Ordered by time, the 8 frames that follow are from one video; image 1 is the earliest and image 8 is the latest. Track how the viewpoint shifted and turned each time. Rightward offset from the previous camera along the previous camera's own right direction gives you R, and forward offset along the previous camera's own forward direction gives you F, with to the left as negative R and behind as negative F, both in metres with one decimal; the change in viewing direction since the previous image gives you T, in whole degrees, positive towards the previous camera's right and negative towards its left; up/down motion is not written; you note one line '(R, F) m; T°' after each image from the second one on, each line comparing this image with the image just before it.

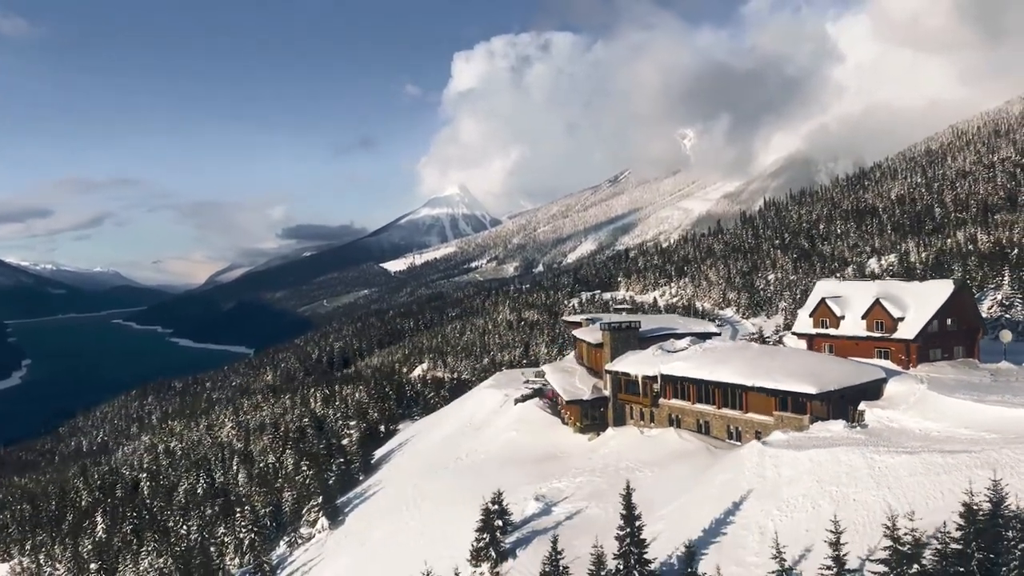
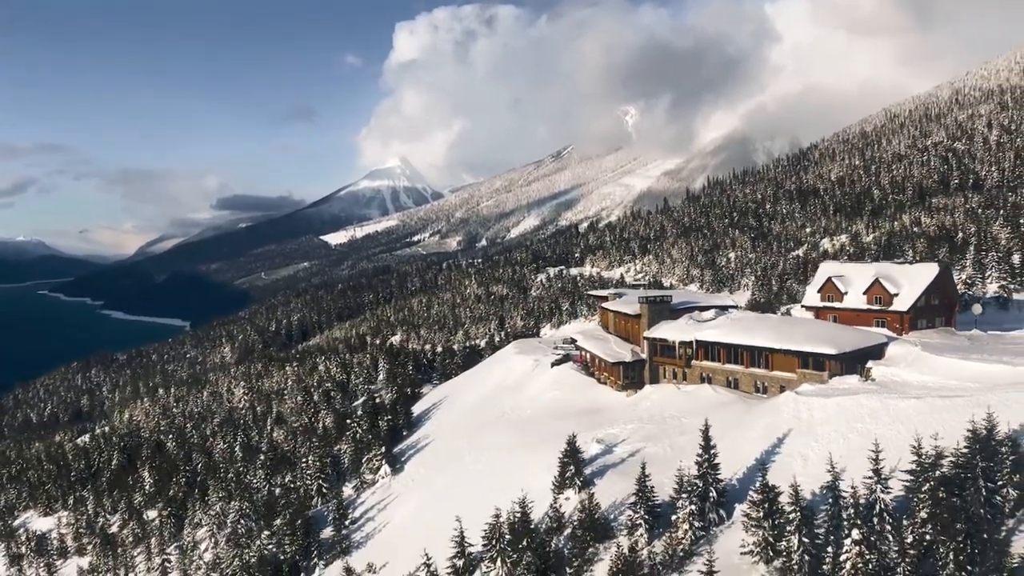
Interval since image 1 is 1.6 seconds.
(-6.1, -6.5) m; +4°
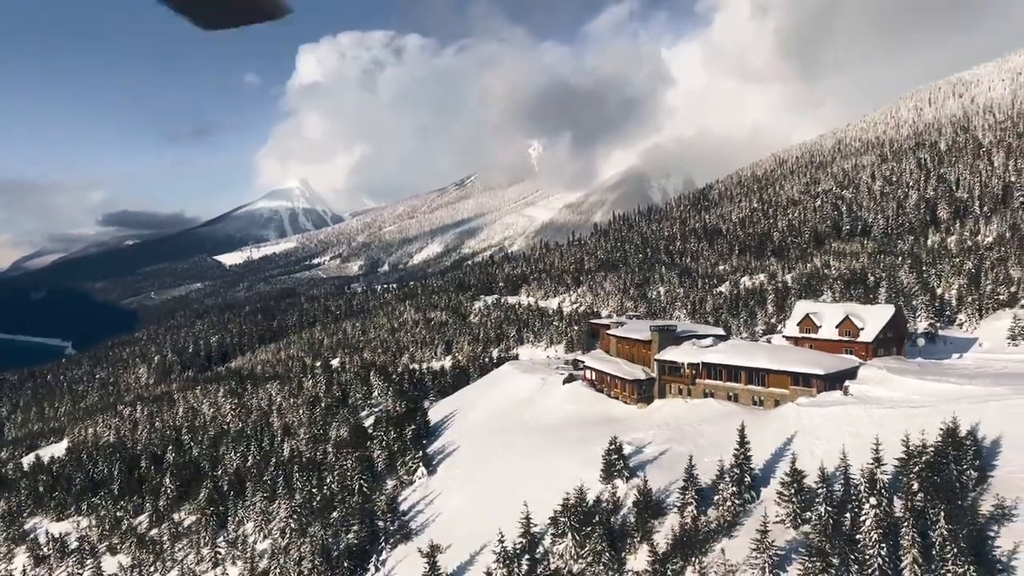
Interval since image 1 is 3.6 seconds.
(-8.9, -8.3) m; +7°
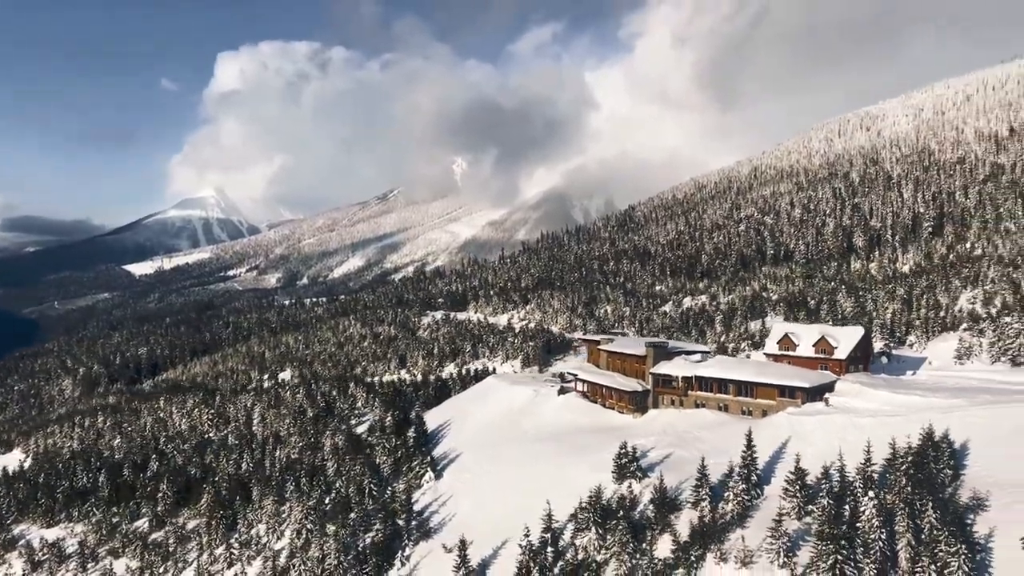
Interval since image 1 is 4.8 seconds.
(-6.5, -4.5) m; +5°
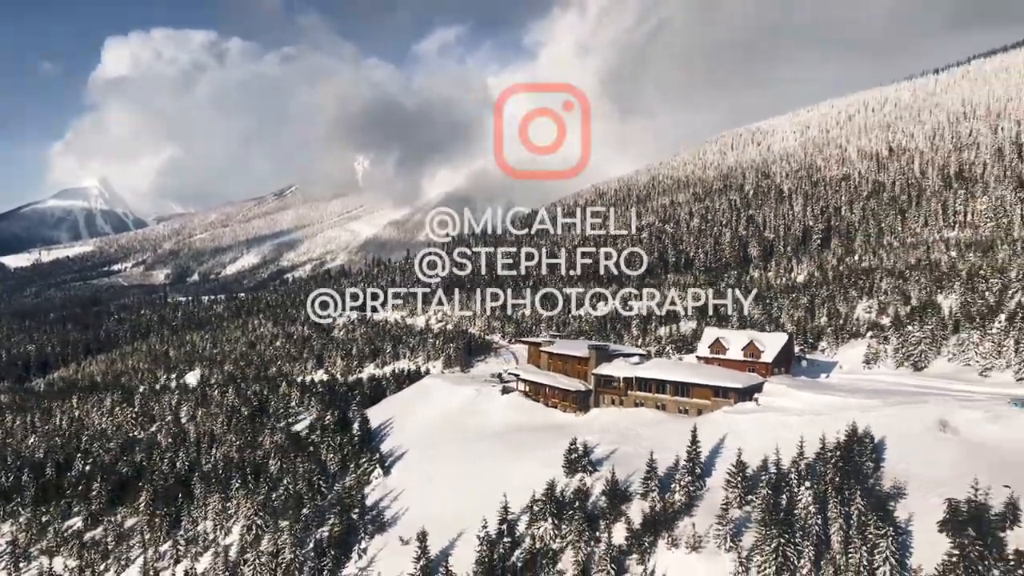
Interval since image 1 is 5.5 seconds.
(-4.0, -2.5) m; +7°
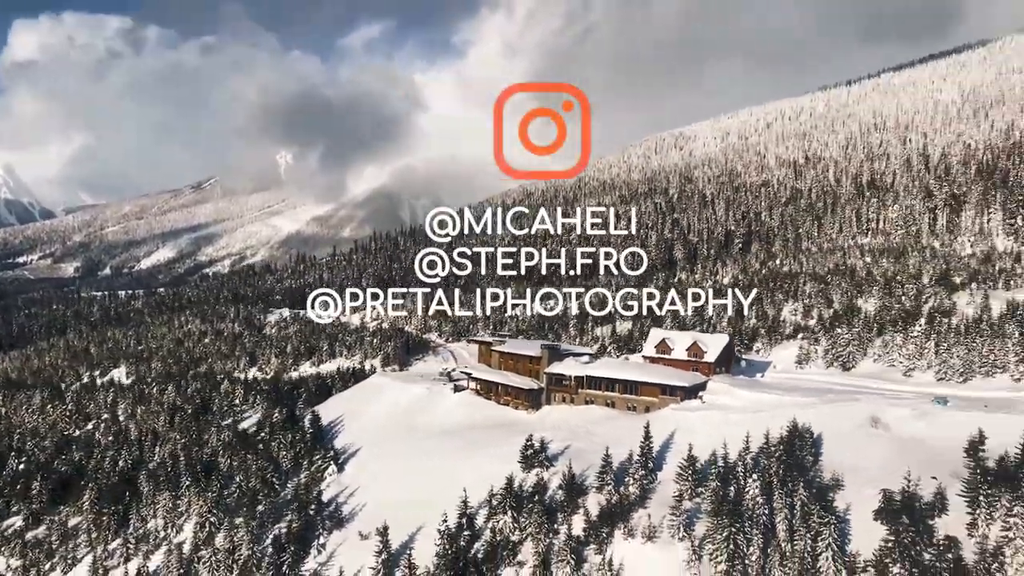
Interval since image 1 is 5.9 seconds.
(-2.5, -1.6) m; +5°
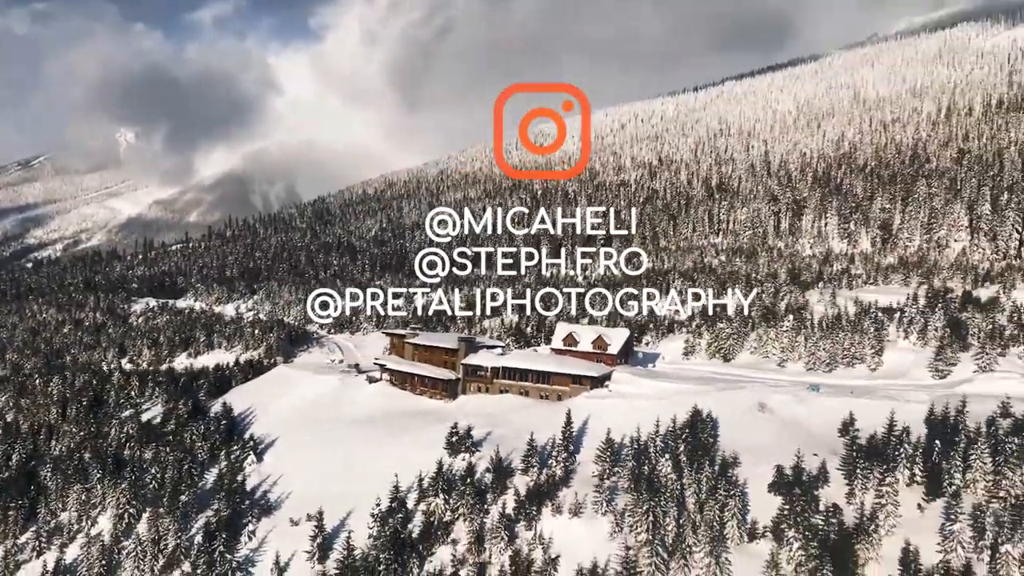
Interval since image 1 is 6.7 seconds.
(-5.2, -3.3) m; +10°
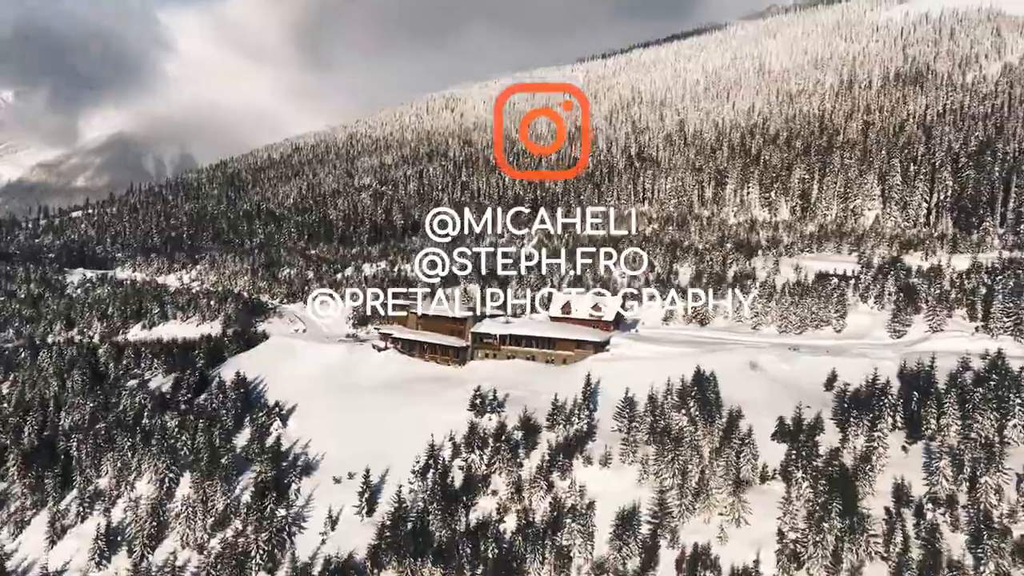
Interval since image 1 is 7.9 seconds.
(-8.7, -4.5) m; +6°
